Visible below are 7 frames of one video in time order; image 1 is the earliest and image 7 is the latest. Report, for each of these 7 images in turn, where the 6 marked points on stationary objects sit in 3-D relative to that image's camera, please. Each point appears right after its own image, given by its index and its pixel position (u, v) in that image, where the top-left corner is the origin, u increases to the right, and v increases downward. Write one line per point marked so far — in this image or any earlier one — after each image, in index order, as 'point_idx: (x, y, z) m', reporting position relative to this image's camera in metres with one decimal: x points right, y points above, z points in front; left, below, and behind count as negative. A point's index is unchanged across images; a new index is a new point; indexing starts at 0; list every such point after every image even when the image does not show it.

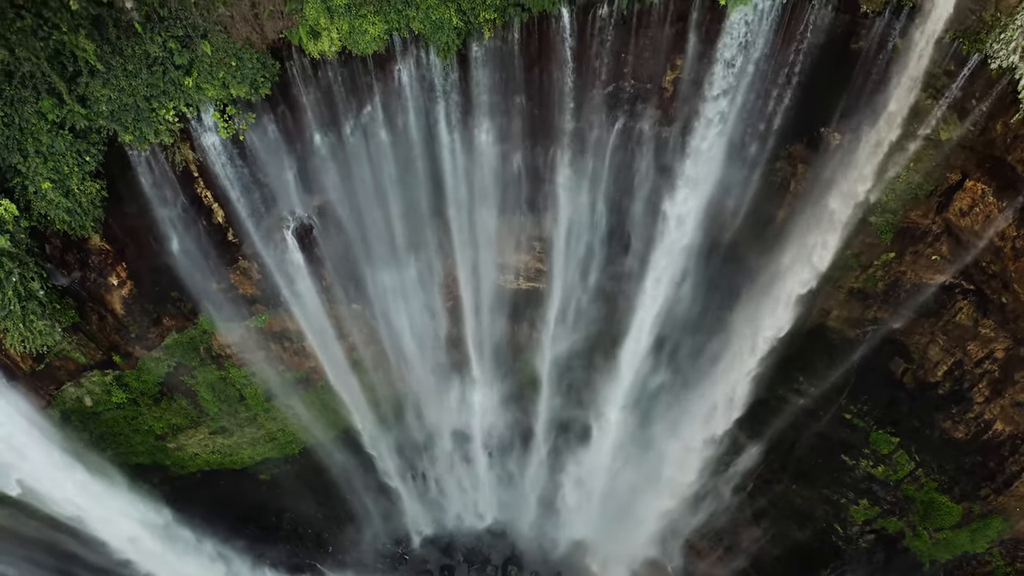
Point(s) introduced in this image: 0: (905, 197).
0: (+6.3, +1.4, +10.2) m
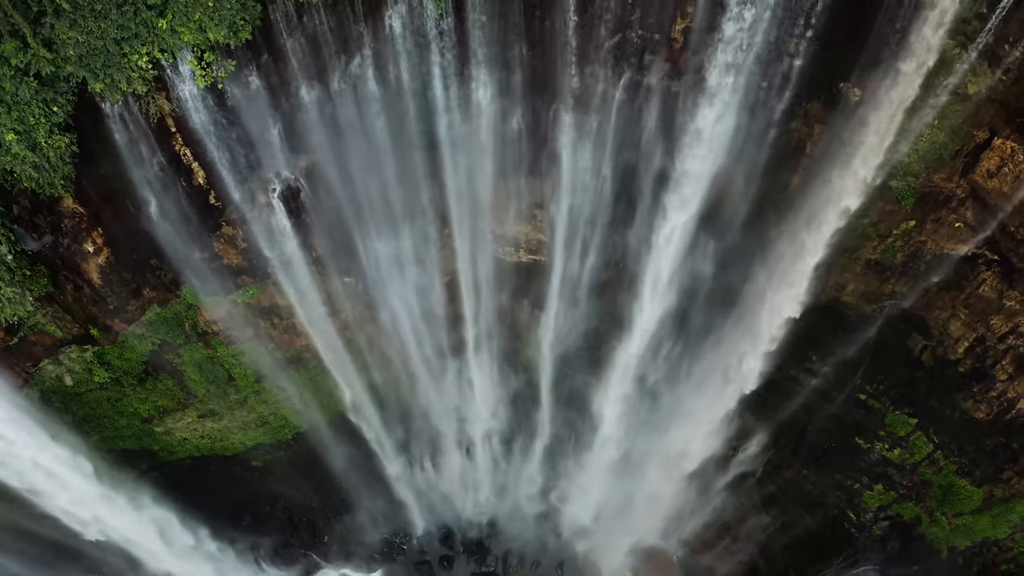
0: (+6.3, +2.0, +9.6) m
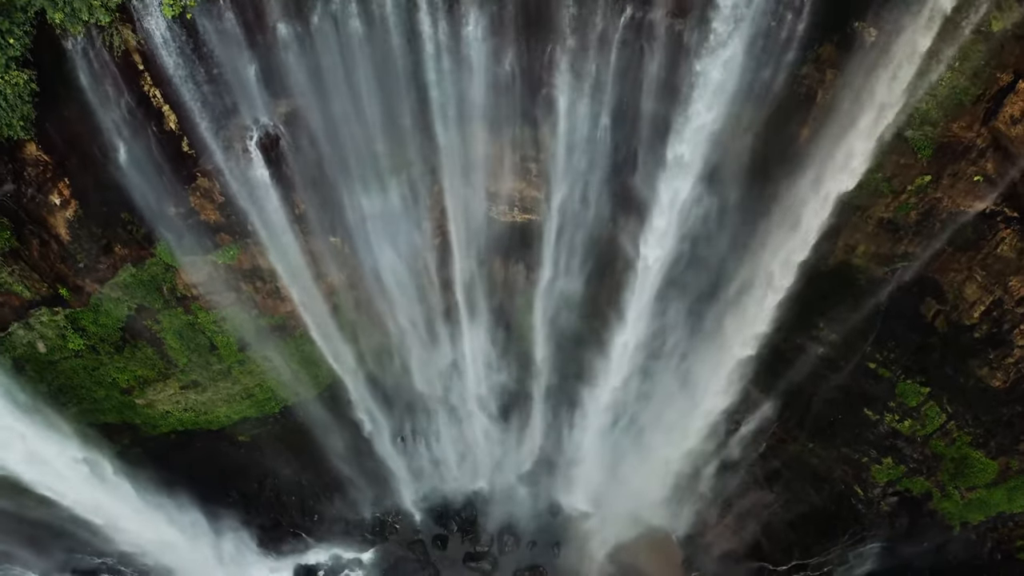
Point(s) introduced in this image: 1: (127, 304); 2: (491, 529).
0: (+6.2, +2.6, +9.1) m
1: (-6.6, -0.3, +10.9) m
2: (-0.5, -5.6, +14.5) m
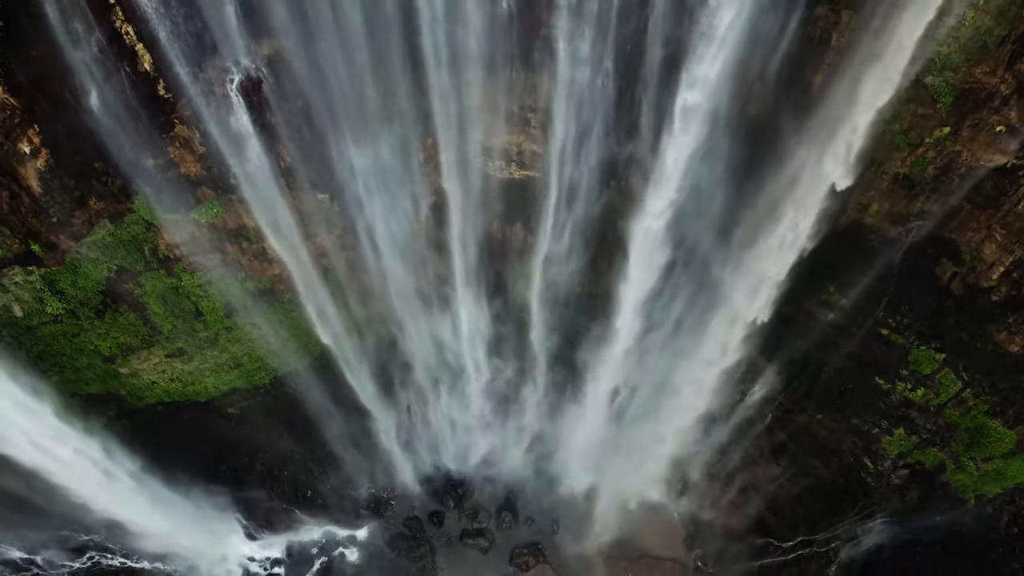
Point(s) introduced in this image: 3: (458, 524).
0: (+6.2, +3.3, +8.6) m
1: (-6.6, +0.4, +10.4) m
2: (-0.5, -4.9, +14.0) m
3: (-1.2, -5.1, +13.8) m
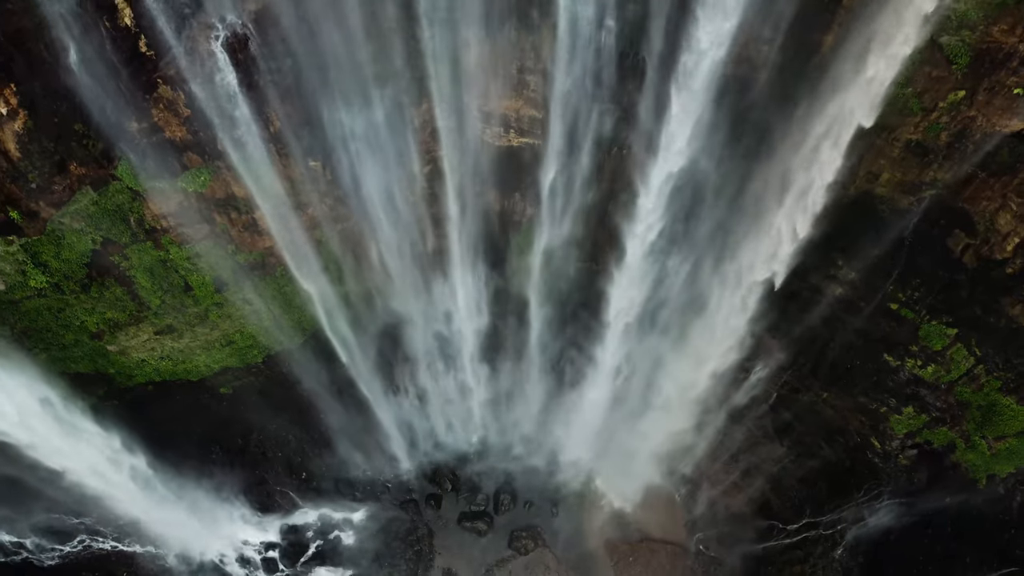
0: (+6.2, +3.7, +8.2) m
1: (-6.7, +0.8, +10.0) m
2: (-0.5, -4.4, +13.8) m
3: (-1.2, -4.7, +13.5) m
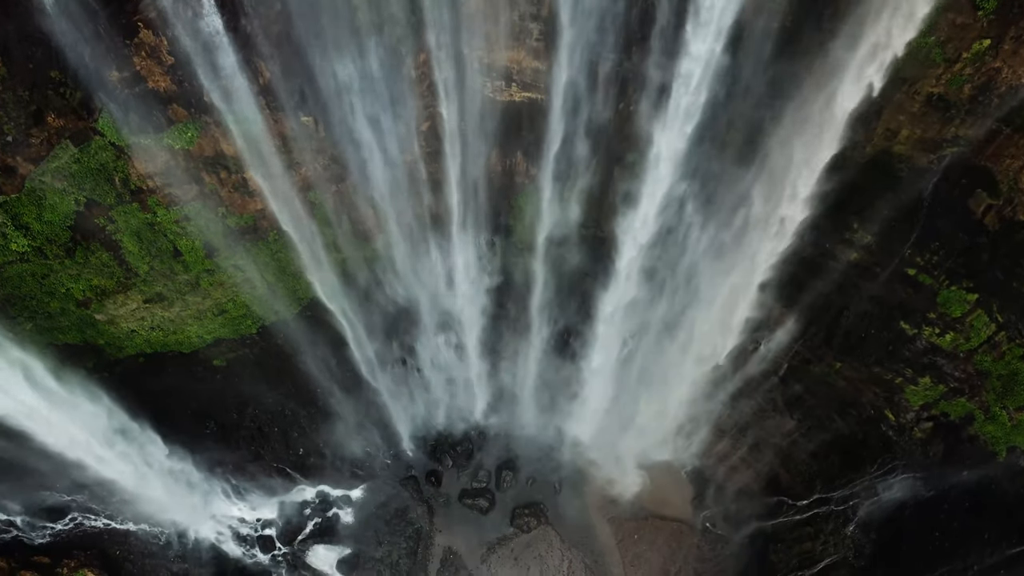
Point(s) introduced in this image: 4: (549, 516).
0: (+6.2, +4.3, +7.7) m
1: (-6.6, +1.4, +9.6) m
2: (-0.5, -3.7, +13.4) m
3: (-1.1, -4.0, +13.1) m
4: (+0.8, -4.7, +13.0) m
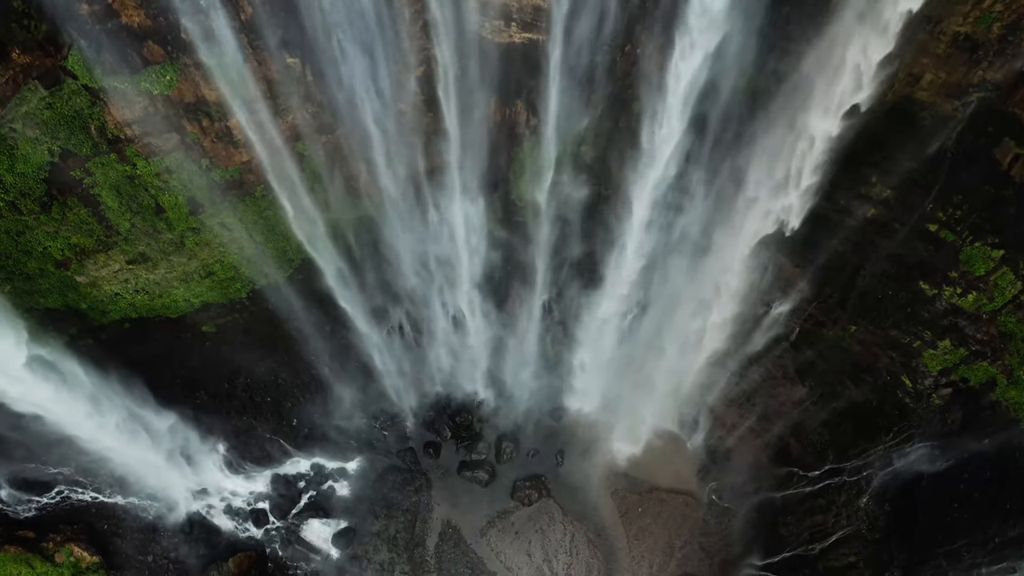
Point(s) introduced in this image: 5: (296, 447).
0: (+6.2, +4.9, +7.1) m
1: (-6.6, +2.0, +9.1) m
2: (-0.5, -3.0, +12.9) m
3: (-1.1, -3.3, +12.7) m
4: (+0.8, -4.0, +12.6) m
5: (-4.4, -3.1, +12.7) m
